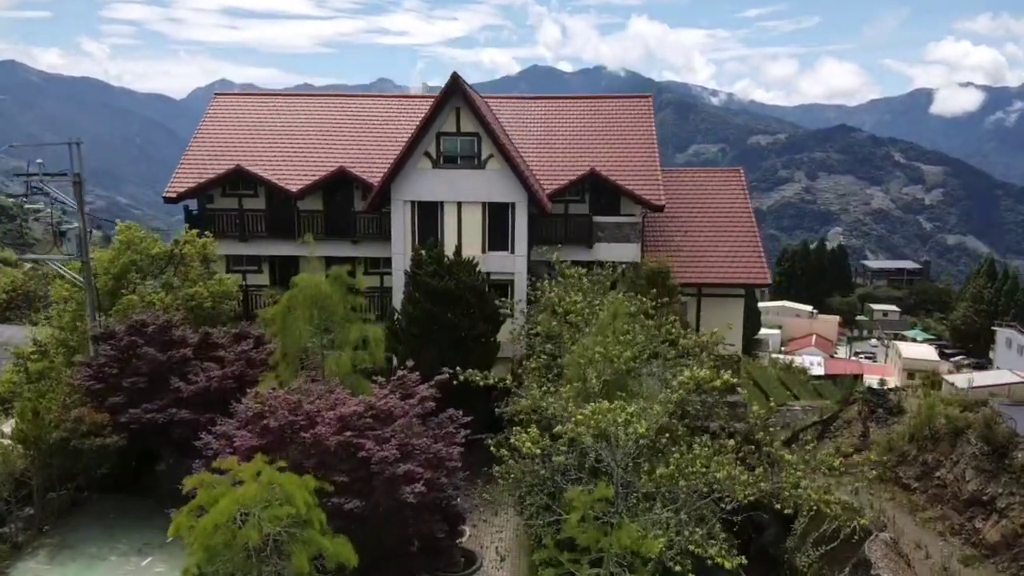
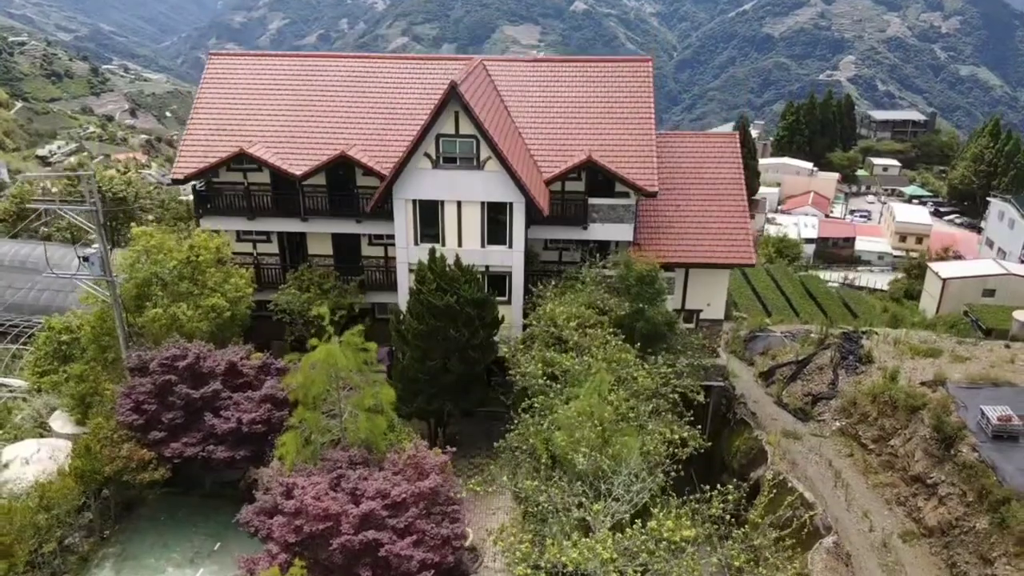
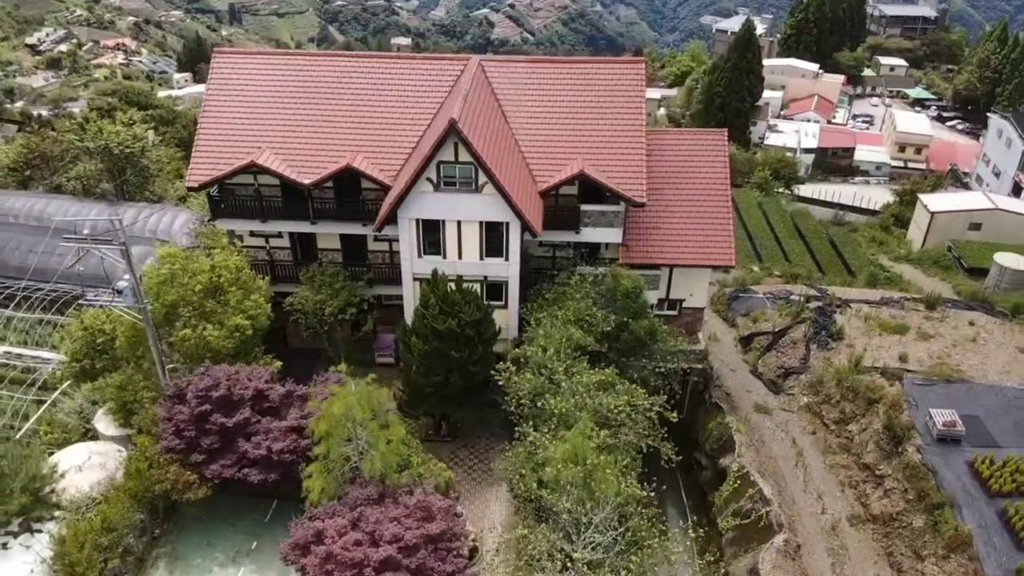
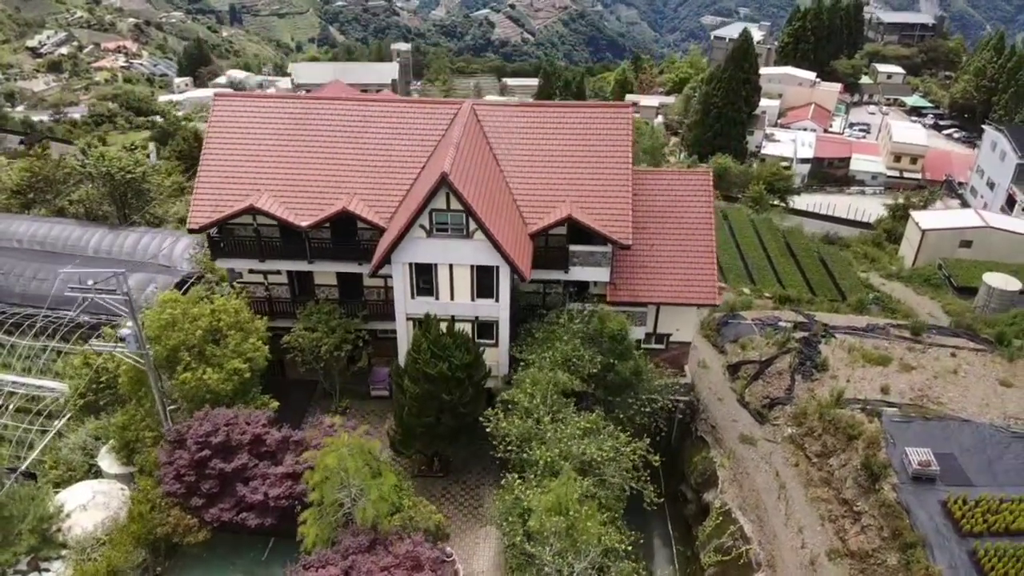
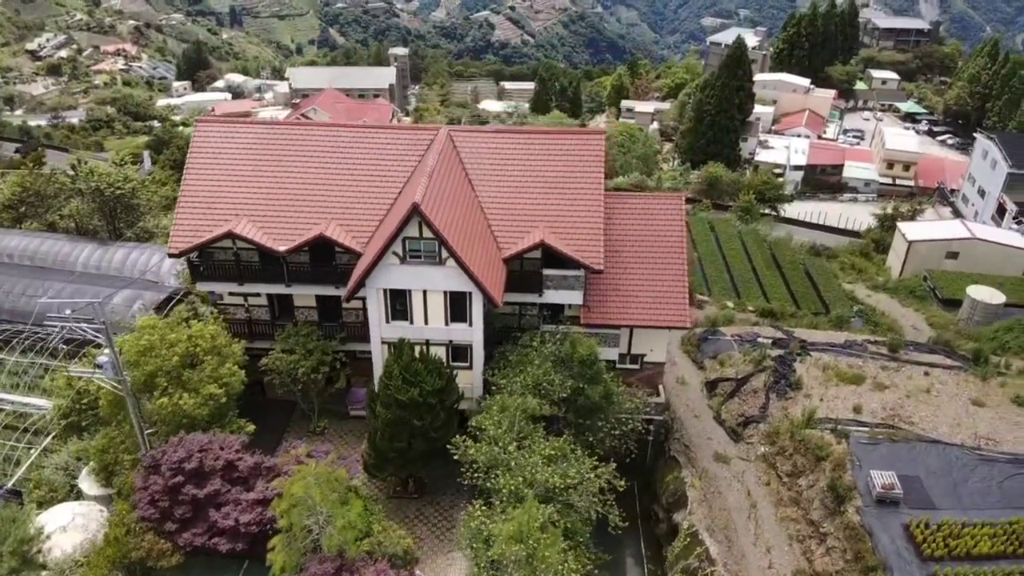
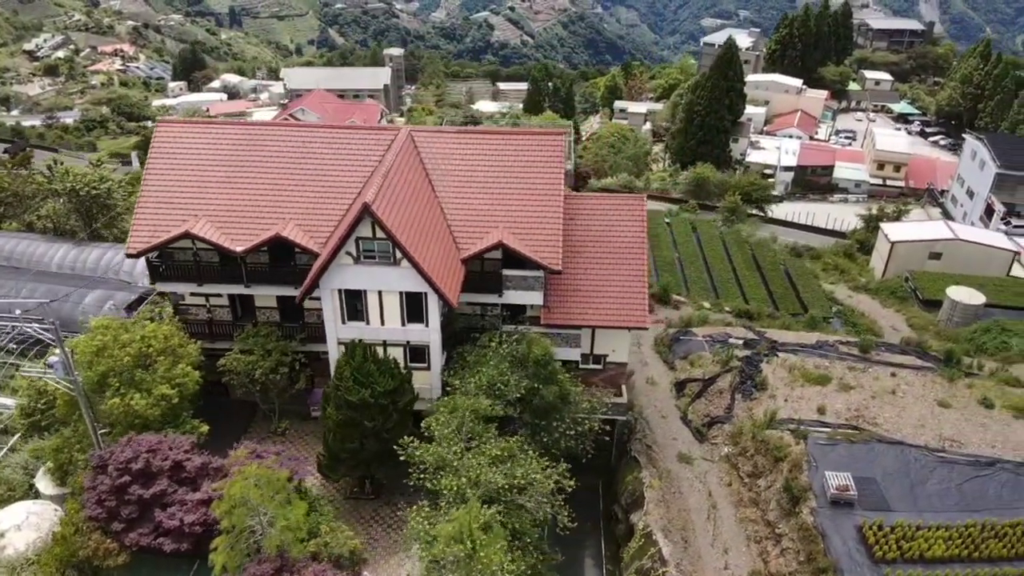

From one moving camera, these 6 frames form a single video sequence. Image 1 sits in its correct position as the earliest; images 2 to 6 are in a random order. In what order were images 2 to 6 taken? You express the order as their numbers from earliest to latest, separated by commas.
2, 3, 4, 5, 6
